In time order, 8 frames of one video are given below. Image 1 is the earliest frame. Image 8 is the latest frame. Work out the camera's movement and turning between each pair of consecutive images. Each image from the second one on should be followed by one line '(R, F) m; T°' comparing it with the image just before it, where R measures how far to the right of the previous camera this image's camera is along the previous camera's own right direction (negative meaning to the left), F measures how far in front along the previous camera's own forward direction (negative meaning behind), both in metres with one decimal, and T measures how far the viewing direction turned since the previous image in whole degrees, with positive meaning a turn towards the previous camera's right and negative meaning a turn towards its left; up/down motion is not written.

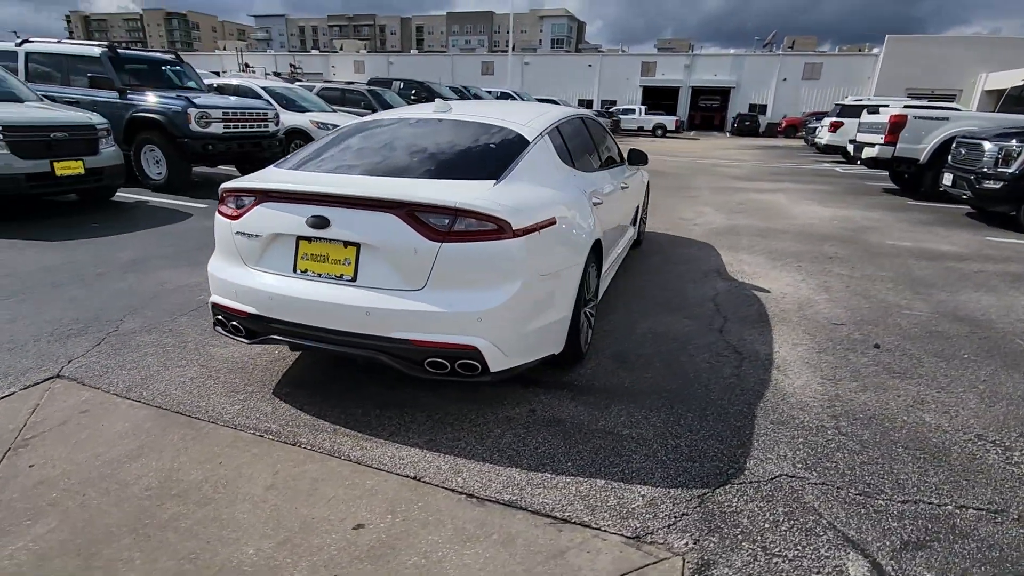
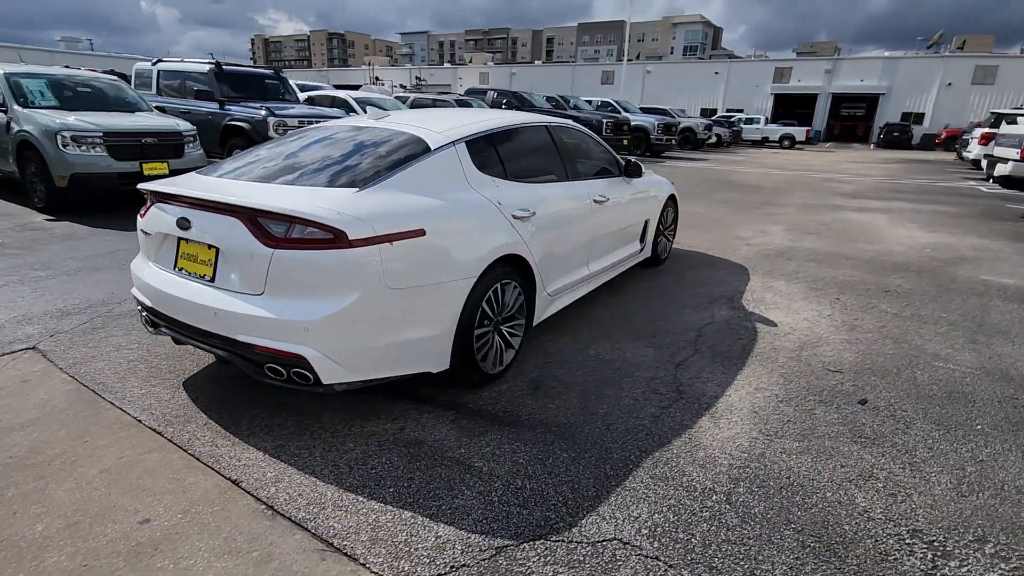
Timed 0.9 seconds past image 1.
(+1.3, +0.3) m; -13°
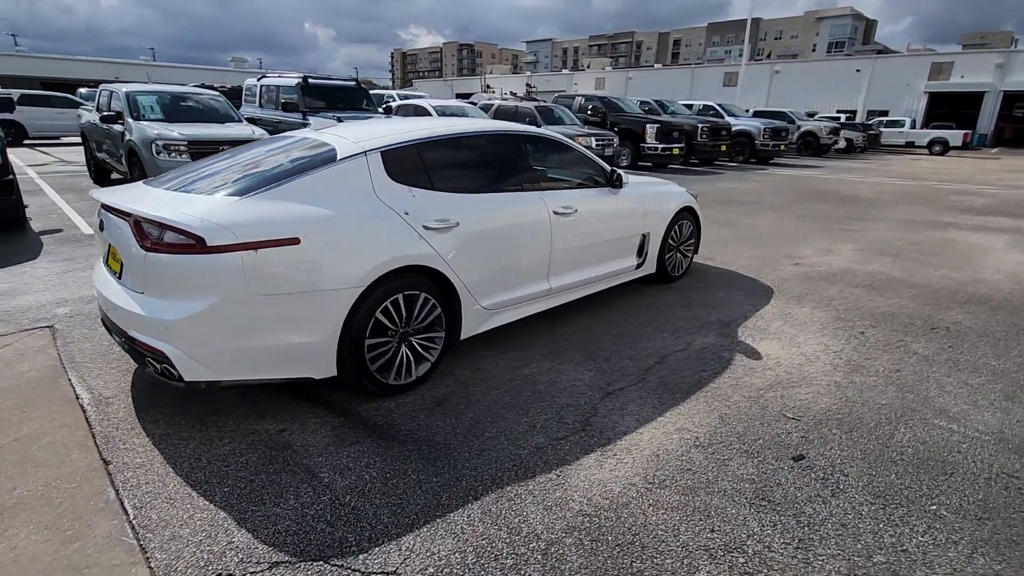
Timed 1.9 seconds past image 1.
(+1.3, +0.3) m; -12°
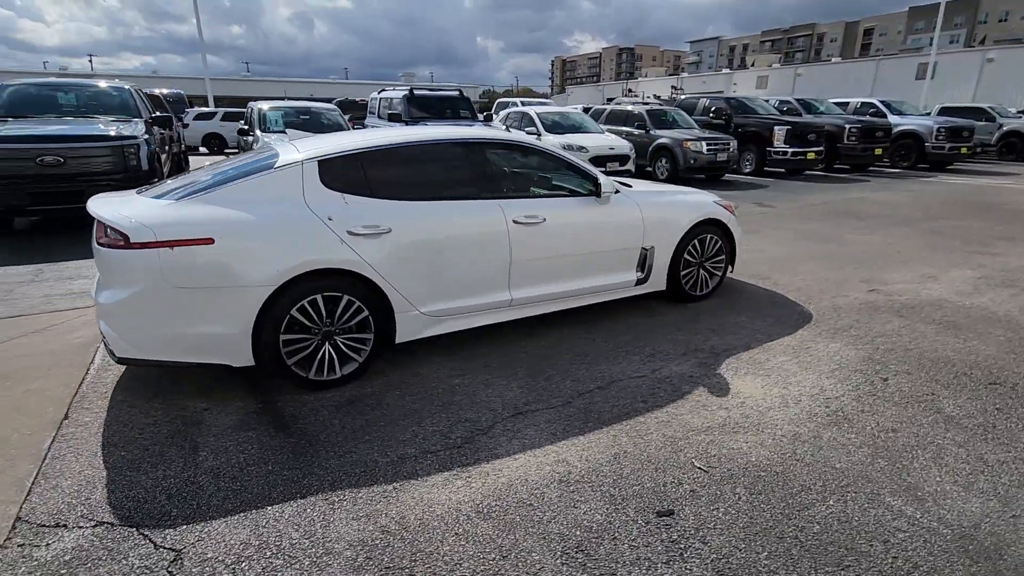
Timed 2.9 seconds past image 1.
(+1.5, +0.3) m; -16°
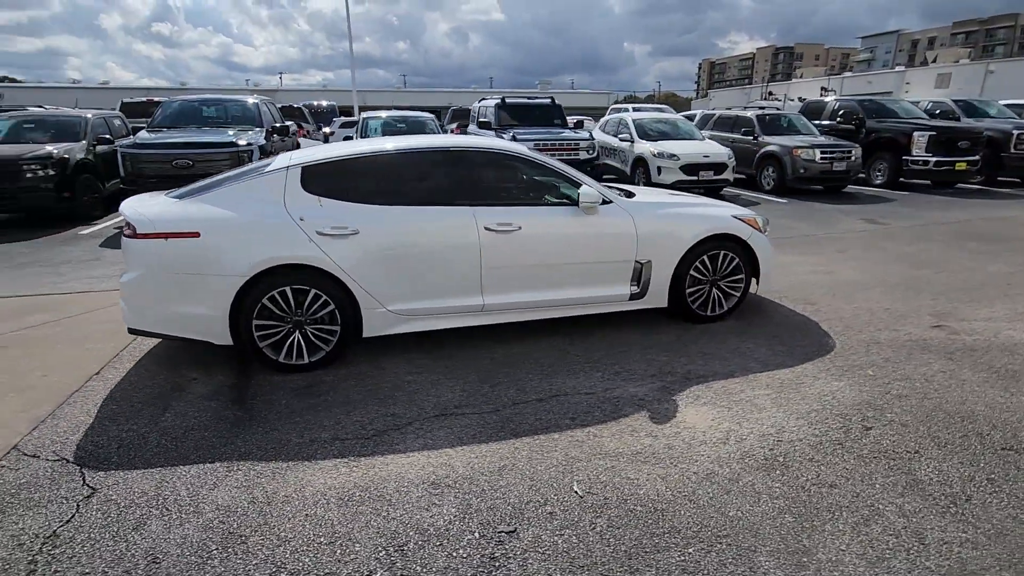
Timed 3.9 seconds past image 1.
(+1.3, +0.1) m; -14°
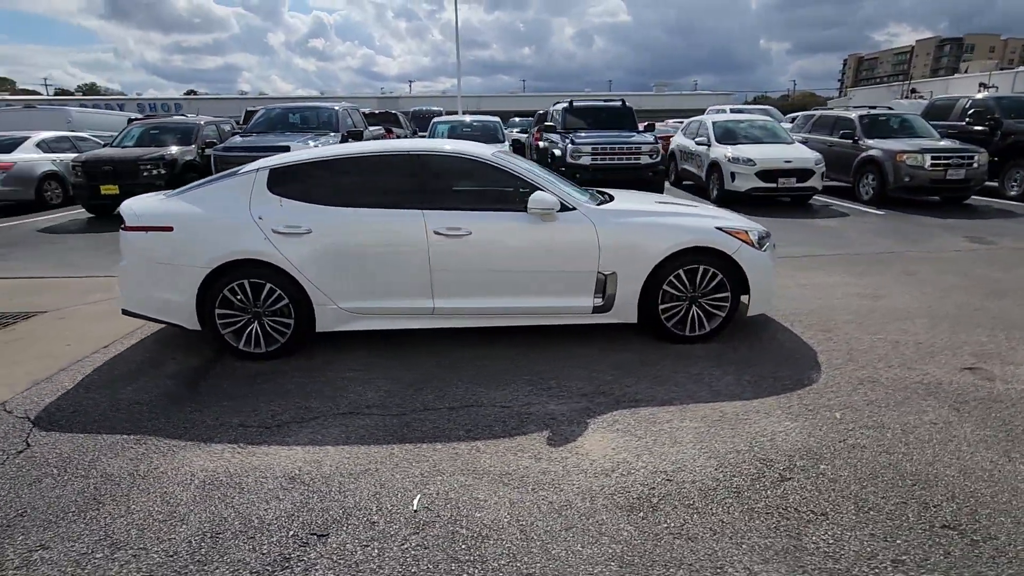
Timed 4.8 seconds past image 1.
(+1.3, +0.2) m; -12°
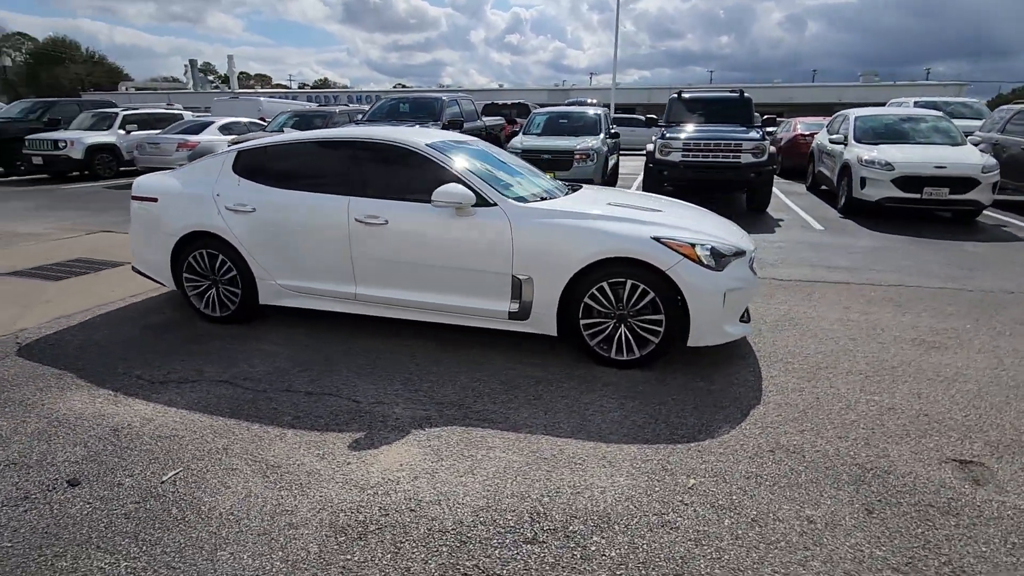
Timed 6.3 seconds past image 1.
(+1.9, +0.6) m; -17°
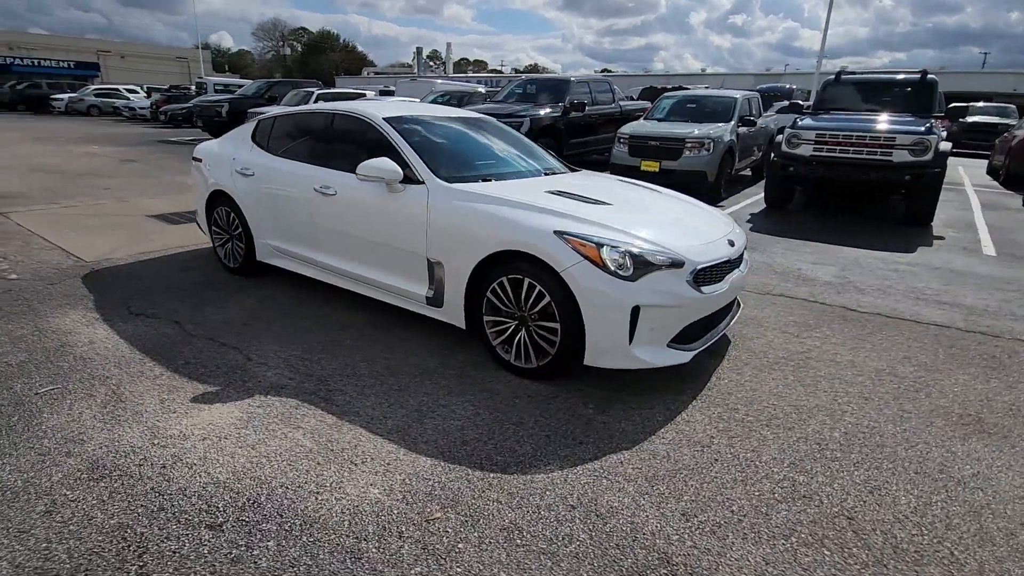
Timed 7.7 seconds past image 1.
(+1.8, +0.6) m; -19°
